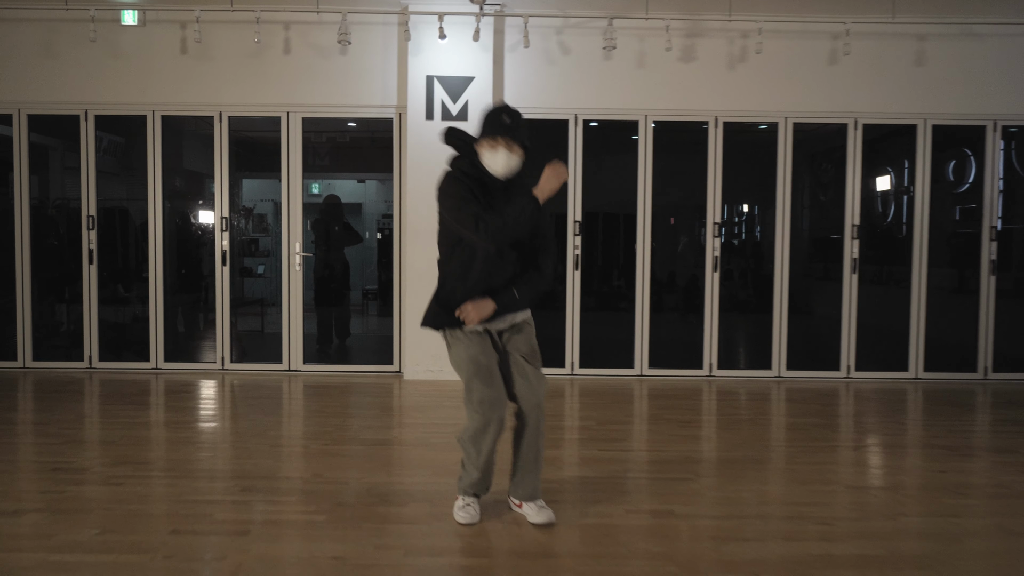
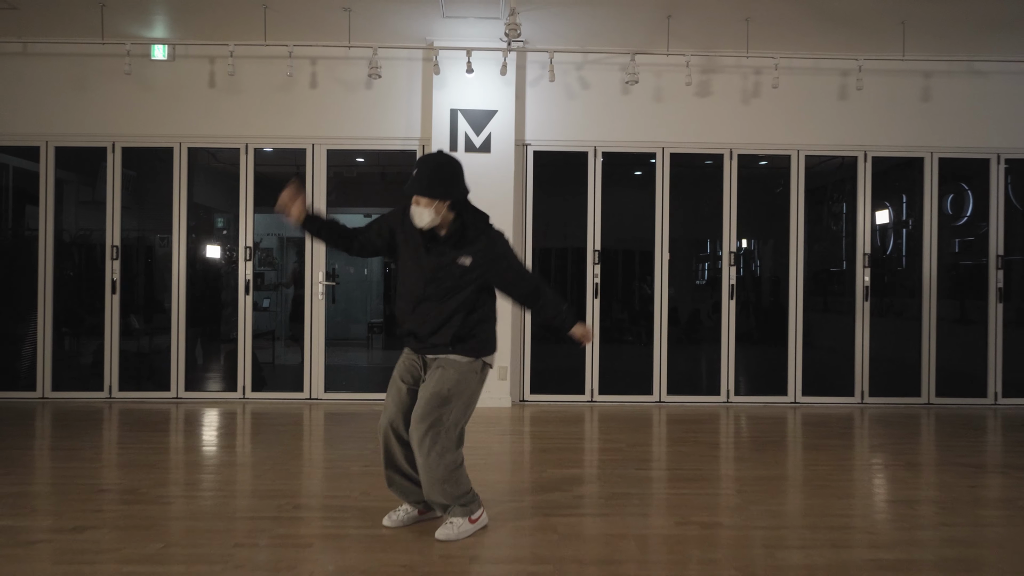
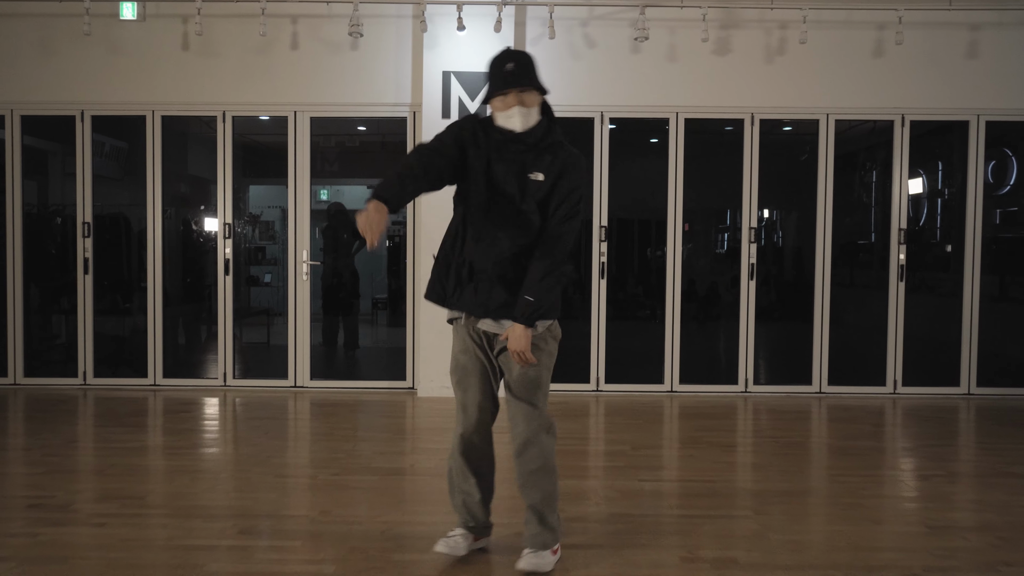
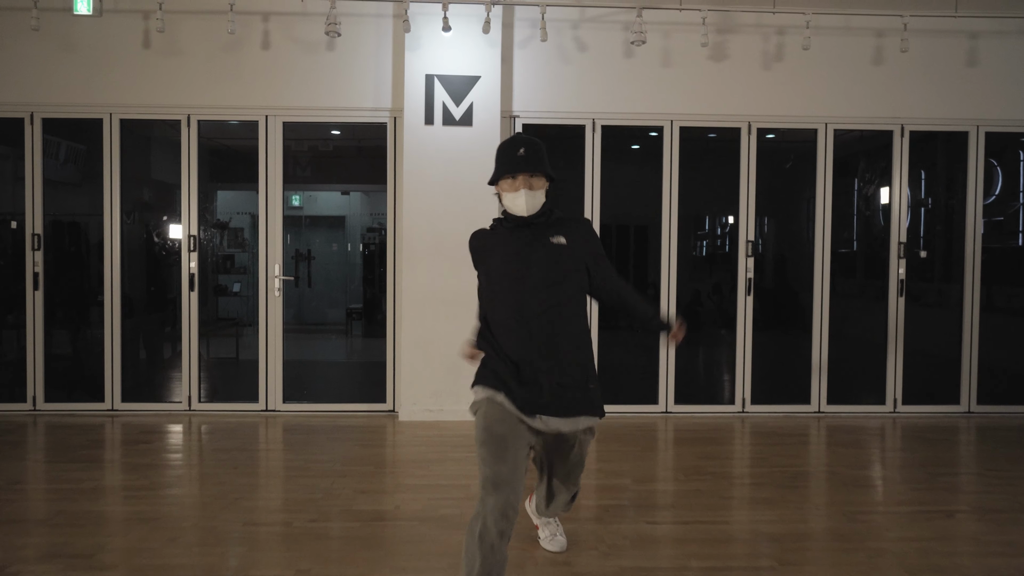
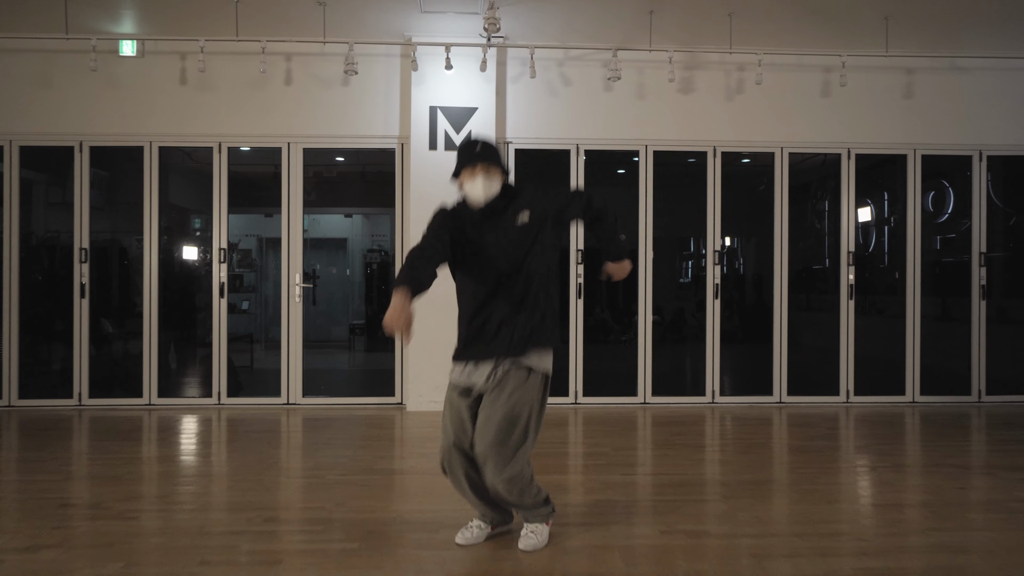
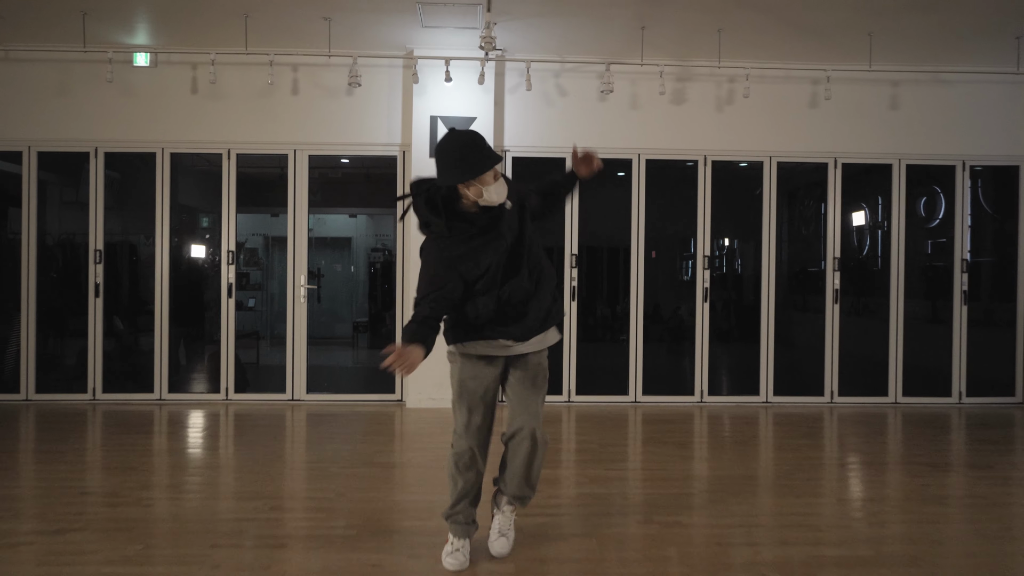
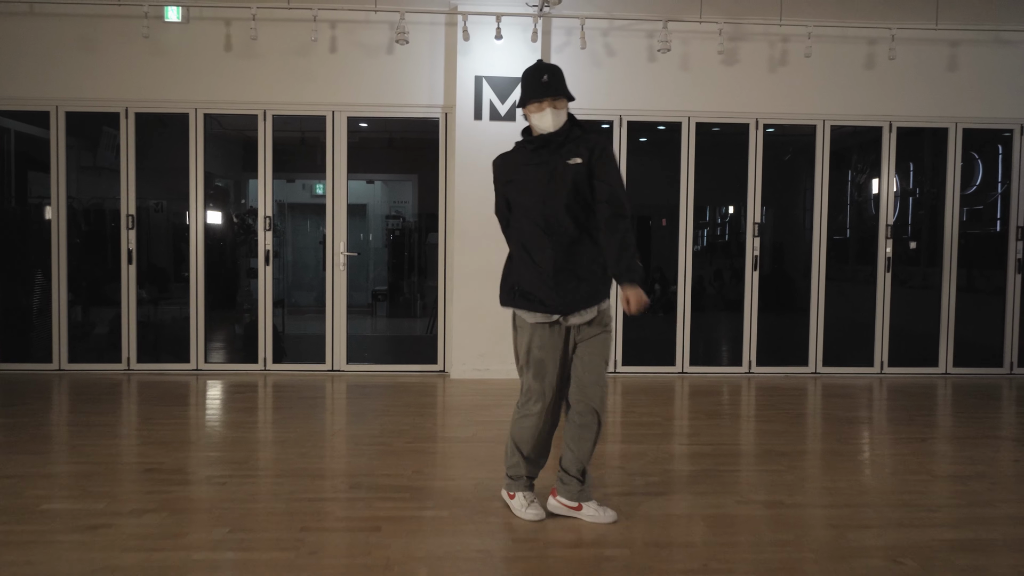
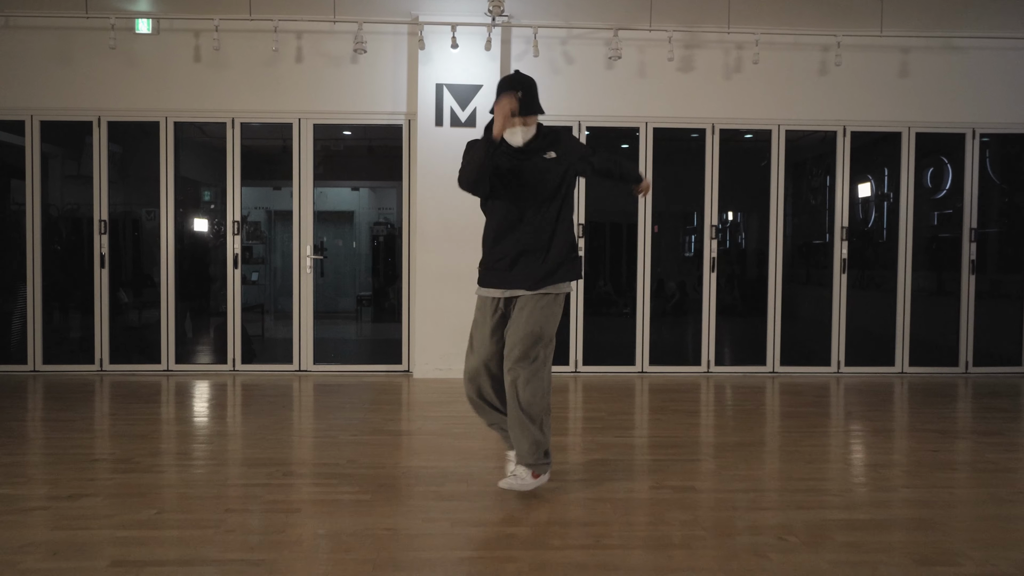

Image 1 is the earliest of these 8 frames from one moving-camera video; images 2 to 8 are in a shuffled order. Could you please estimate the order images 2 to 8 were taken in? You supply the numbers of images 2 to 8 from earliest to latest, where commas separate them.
3, 2, 7, 5, 8, 4, 6
